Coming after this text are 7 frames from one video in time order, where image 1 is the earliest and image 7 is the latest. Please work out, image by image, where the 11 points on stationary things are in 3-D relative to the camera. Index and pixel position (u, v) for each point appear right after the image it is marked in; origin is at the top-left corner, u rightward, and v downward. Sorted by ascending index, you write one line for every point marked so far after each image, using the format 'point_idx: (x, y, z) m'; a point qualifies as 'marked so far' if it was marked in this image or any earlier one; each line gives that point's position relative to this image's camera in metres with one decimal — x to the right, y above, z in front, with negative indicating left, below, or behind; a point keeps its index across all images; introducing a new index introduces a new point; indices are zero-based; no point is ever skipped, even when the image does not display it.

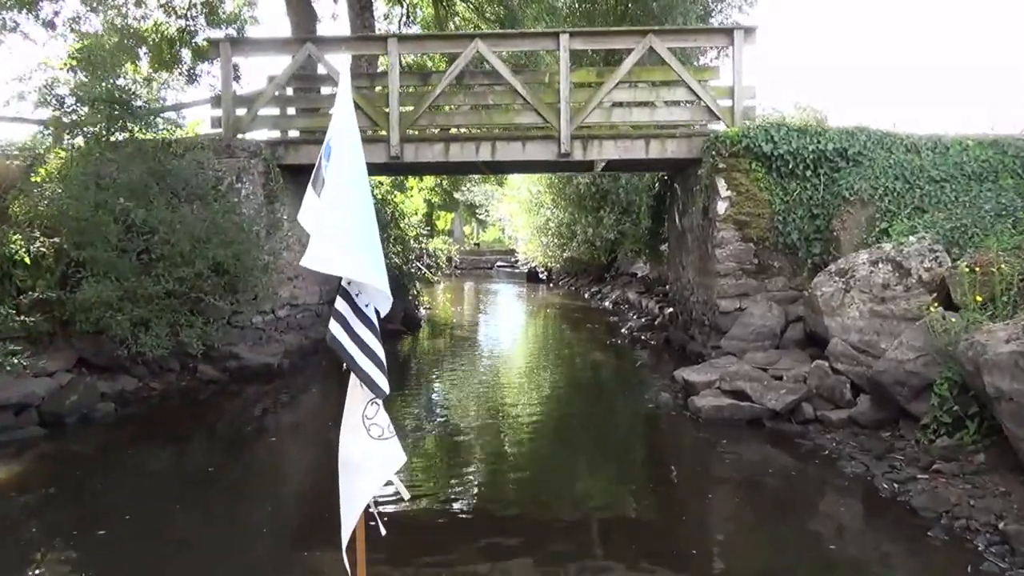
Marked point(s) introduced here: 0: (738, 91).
0: (+2.9, +2.5, +9.8) m
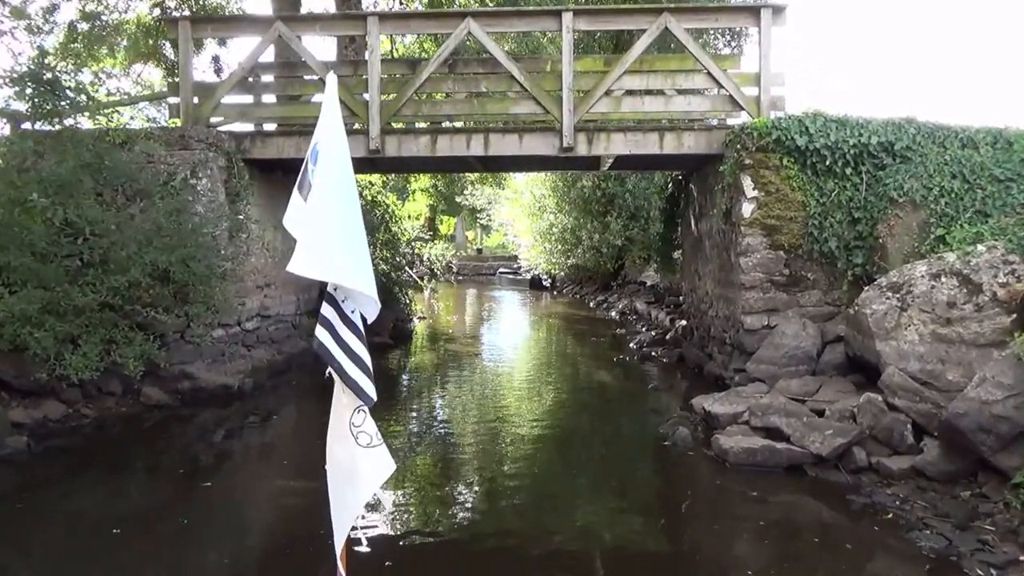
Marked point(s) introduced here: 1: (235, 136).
0: (+2.8, +2.4, +8.6) m
1: (-3.2, +1.8, +9.0) m
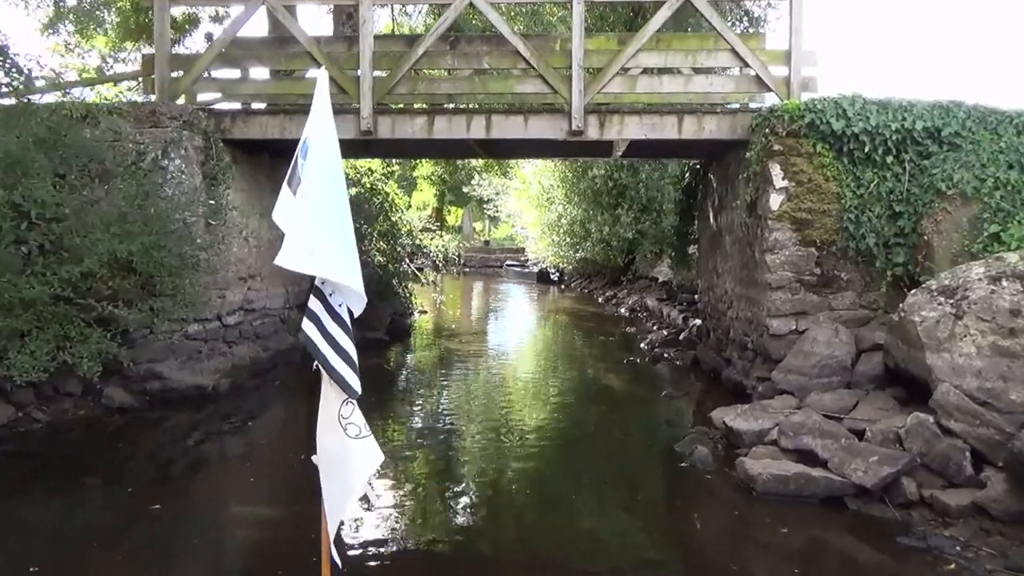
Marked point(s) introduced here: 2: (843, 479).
0: (+2.9, +2.4, +7.8) m
1: (-3.2, +1.9, +8.2) m
2: (+2.1, -1.2, +5.0) m
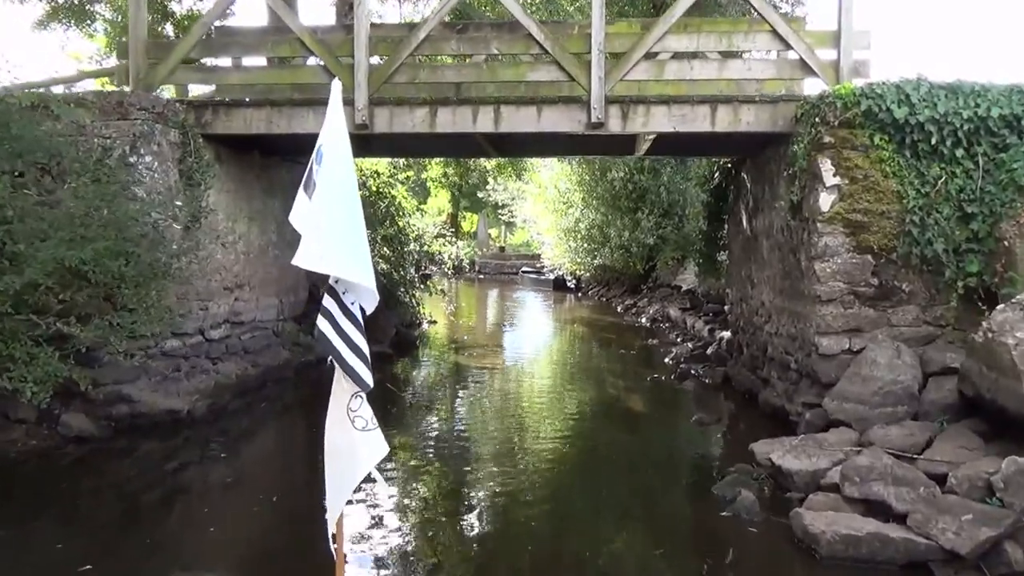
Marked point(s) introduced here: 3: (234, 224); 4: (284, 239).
0: (+3.0, +2.2, +6.9) m
1: (-3.1, +1.7, +7.4) m
2: (+2.2, -1.3, +4.0) m
3: (-3.0, +0.7, +8.3) m
4: (-2.9, +0.6, +9.8) m
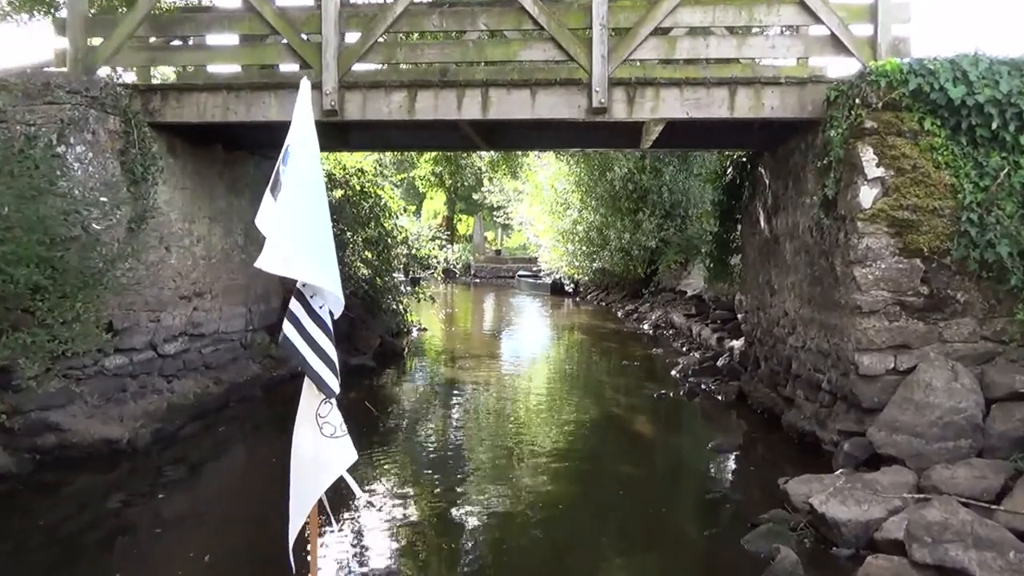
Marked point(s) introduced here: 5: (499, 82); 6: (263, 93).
0: (+2.9, +2.2, +6.0) m
1: (-3.1, +1.7, +6.5) m
2: (+2.1, -1.4, +3.1) m
3: (-3.1, +0.6, +7.4) m
4: (-3.0, +0.5, +8.9) m
5: (-0.1, +1.7, +6.3) m
6: (-2.1, +1.6, +6.4) m
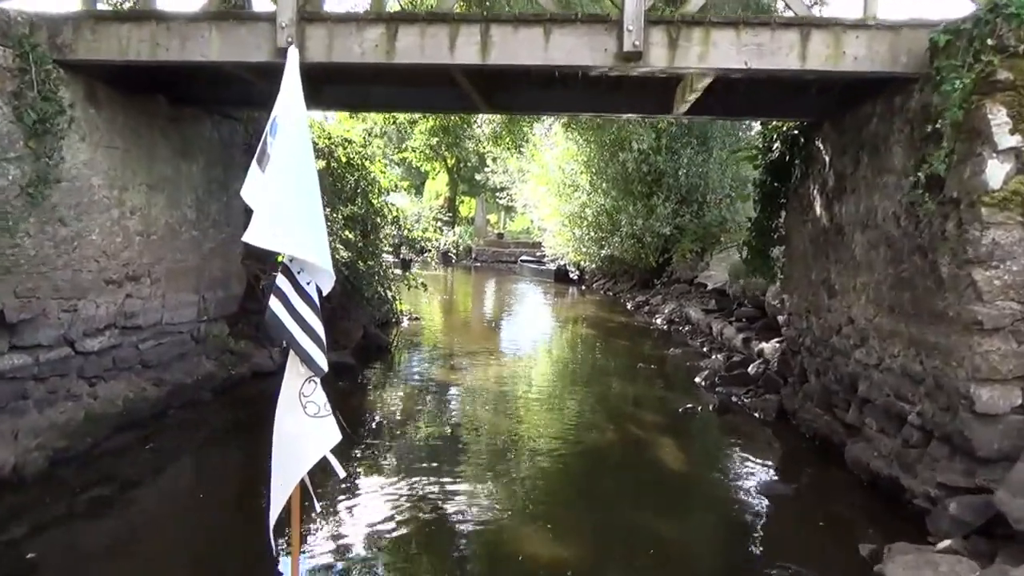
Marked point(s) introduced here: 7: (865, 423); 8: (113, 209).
0: (+3.0, +2.1, +4.6) m
1: (-3.1, +1.8, +5.1) m
2: (+2.1, -1.5, +1.8) m
3: (-3.1, +0.7, +6.0) m
4: (-3.0, +0.7, +7.5) m
5: (-0.1, +1.7, +4.9) m
6: (-2.0, +1.7, +5.0) m
7: (+2.5, -1.0, +5.4) m
8: (-3.1, +0.6, +5.9) m
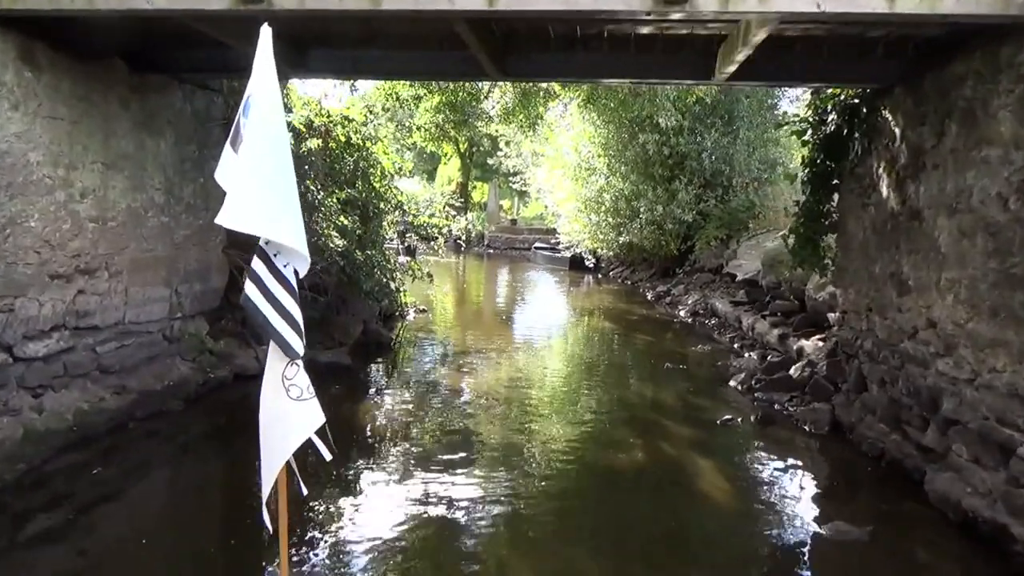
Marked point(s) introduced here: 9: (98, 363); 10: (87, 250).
0: (+3.0, +2.1, +3.6) m
1: (-3.0, +1.8, +4.2) m
2: (+2.1, -1.5, +0.9) m
3: (-3.0, +0.8, +5.1) m
4: (-2.8, +0.7, +6.6) m
5: (0.0, +1.7, +4.0) m
6: (-2.0, +1.7, +4.1) m
7: (+2.5, -1.0, +4.4) m
8: (-3.0, +0.6, +5.1) m
9: (-3.0, -0.6, +5.7) m
10: (-3.0, +0.3, +5.4) m
